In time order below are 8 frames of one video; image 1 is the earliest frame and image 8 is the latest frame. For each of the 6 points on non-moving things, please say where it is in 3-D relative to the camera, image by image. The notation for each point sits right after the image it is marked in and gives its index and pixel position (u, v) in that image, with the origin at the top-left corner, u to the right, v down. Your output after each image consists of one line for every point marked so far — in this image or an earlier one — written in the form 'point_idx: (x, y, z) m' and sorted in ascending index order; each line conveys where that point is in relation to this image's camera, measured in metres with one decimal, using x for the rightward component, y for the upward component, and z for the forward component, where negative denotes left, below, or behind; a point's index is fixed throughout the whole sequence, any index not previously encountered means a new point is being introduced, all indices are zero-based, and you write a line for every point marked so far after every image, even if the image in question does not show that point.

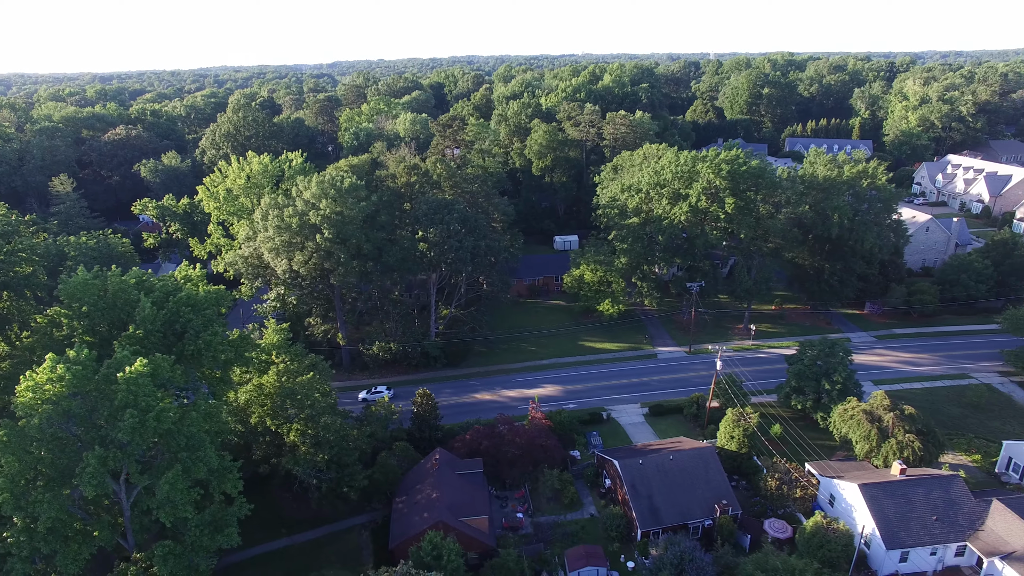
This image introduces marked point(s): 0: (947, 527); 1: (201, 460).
0: (+12.6, -7.0, +18.4) m
1: (-6.8, -3.7, +14.2) m
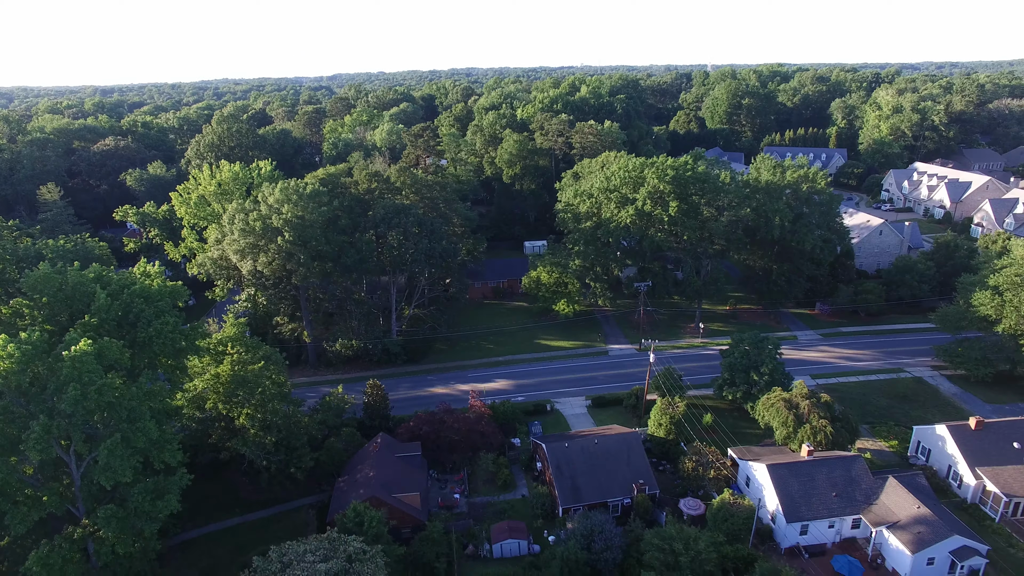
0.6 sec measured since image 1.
0: (+10.4, -6.7, +19.9) m
1: (-9.1, -3.5, +15.8) m
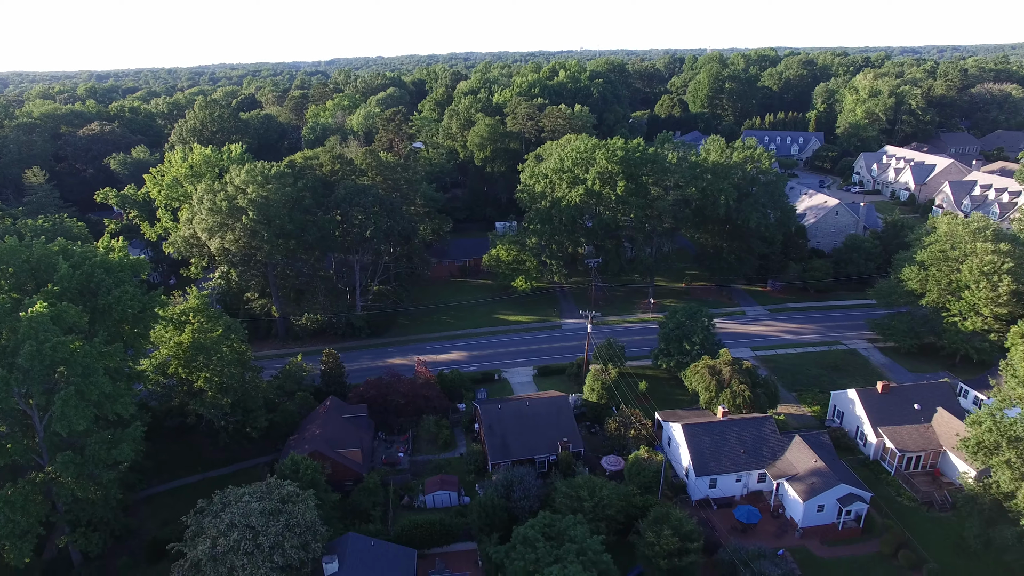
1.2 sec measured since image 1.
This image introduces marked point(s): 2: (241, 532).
0: (+8.1, -5.8, +21.7) m
1: (-11.4, -2.6, +17.6) m
2: (-7.1, -6.4, +16.9) m
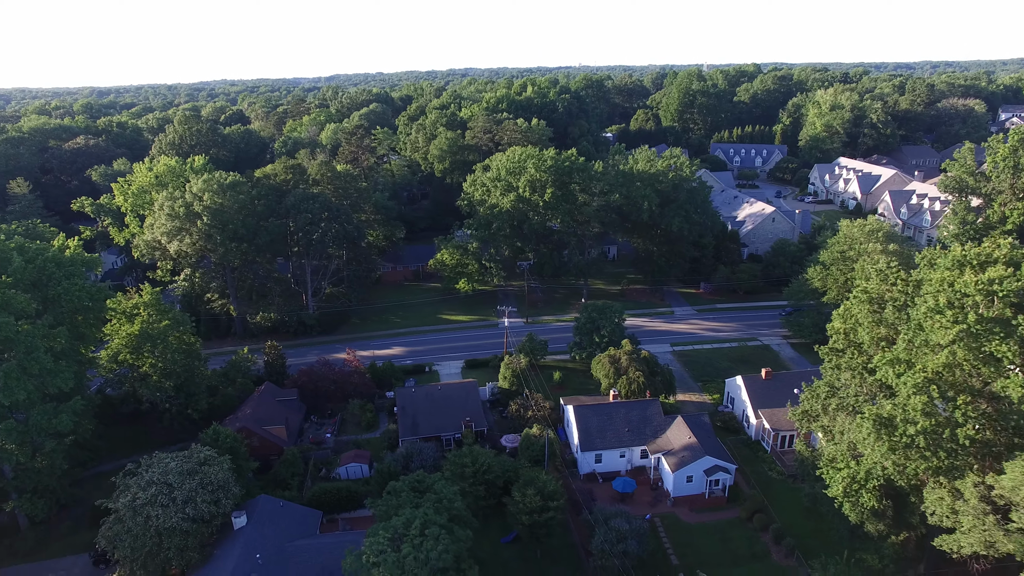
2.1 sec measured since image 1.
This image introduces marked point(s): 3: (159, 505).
0: (+4.6, -5.5, +24.2) m
1: (-15.0, -2.3, +20.2) m
2: (-10.6, -6.0, +19.5) m
3: (-10.4, -6.4, +19.0) m
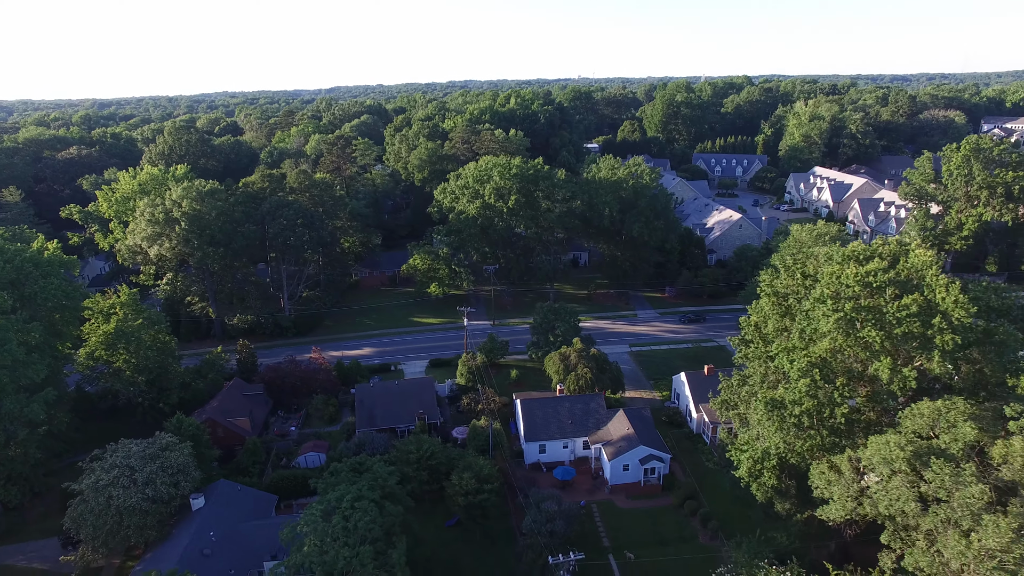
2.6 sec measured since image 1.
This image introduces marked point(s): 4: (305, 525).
0: (+2.6, -5.5, +25.6) m
1: (-17.0, -2.2, +21.7) m
2: (-12.6, -5.9, +20.9) m
3: (-12.4, -6.3, +20.4) m
4: (-5.4, -6.2, +16.9) m
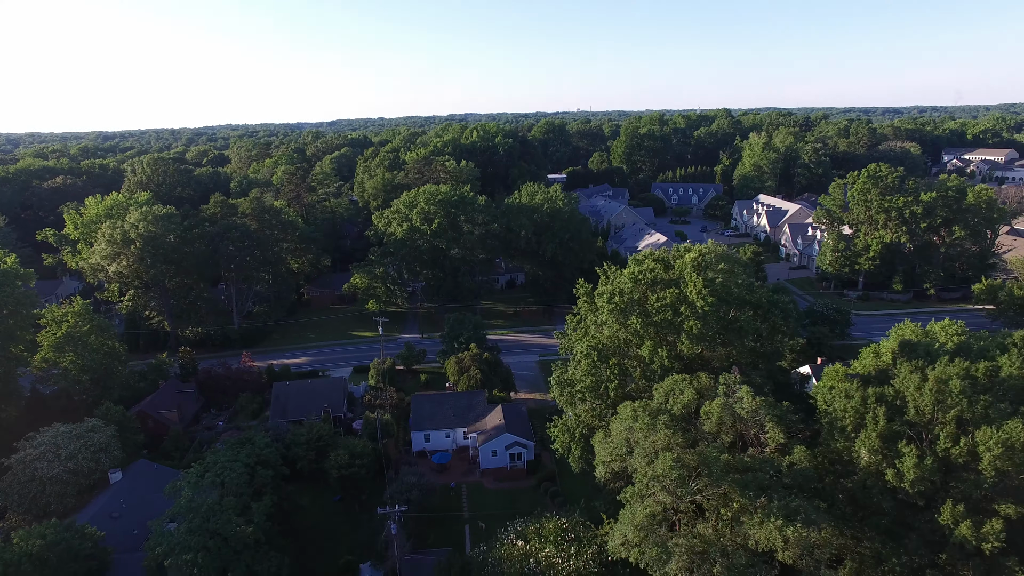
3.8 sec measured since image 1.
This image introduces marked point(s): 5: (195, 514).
0: (-2.3, -5.9, +29.0) m
1: (-21.9, -2.4, +25.5) m
2: (-17.6, -6.1, +24.5) m
3: (-17.3, -6.4, +24.0) m
4: (-10.4, -6.2, +20.4) m
5: (-9.6, -6.8, +19.5) m
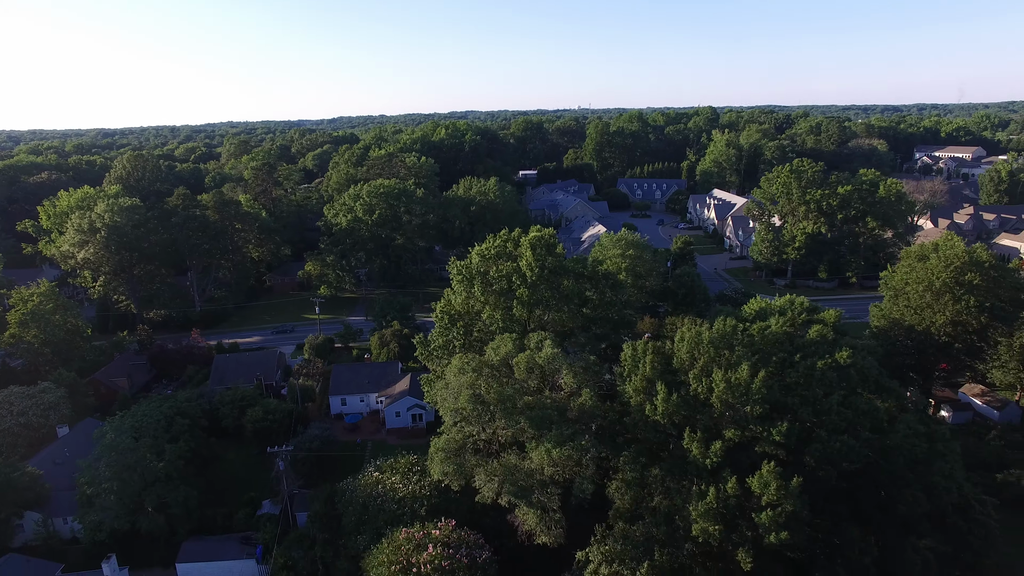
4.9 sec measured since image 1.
0: (-6.9, -5.0, +32.6) m
1: (-26.5, -1.5, +29.3) m
2: (-22.2, -5.1, +28.3) m
3: (-22.0, -5.5, +27.8) m
4: (-15.0, -5.2, +24.1) m
5: (-14.3, -5.9, +23.2) m
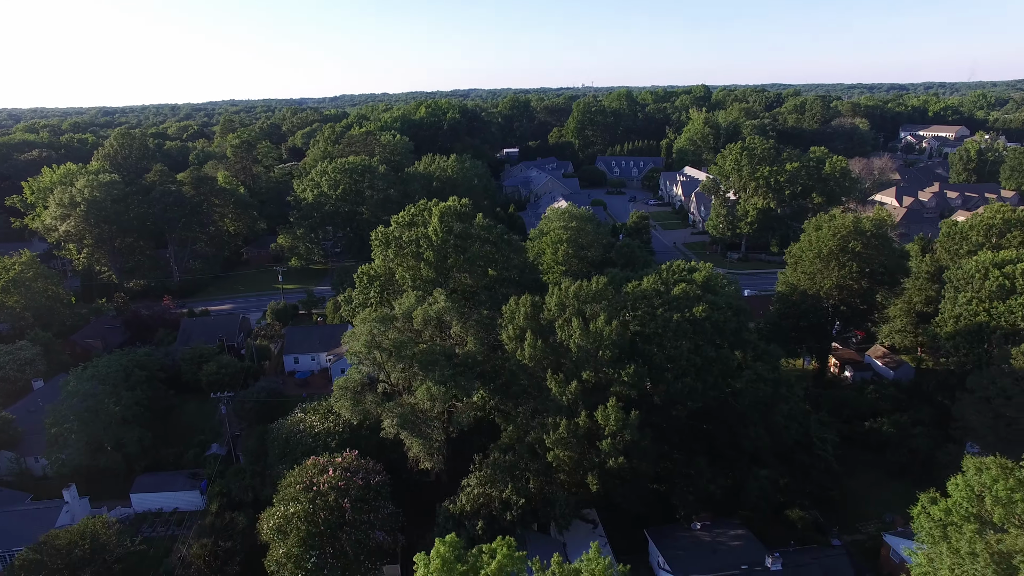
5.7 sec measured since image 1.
0: (-10.2, -3.2, +35.5) m
1: (-29.9, +0.2, +32.3) m
2: (-25.6, -3.5, +31.3) m
3: (-25.3, -3.9, +30.8) m
4: (-18.4, -3.8, +27.1) m
5: (-17.7, -4.4, +26.2) m
